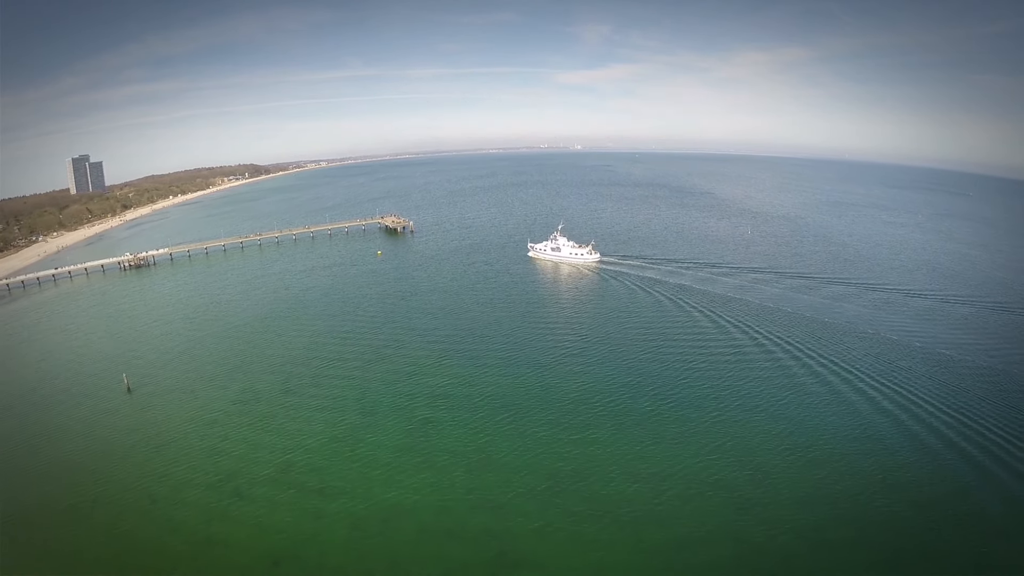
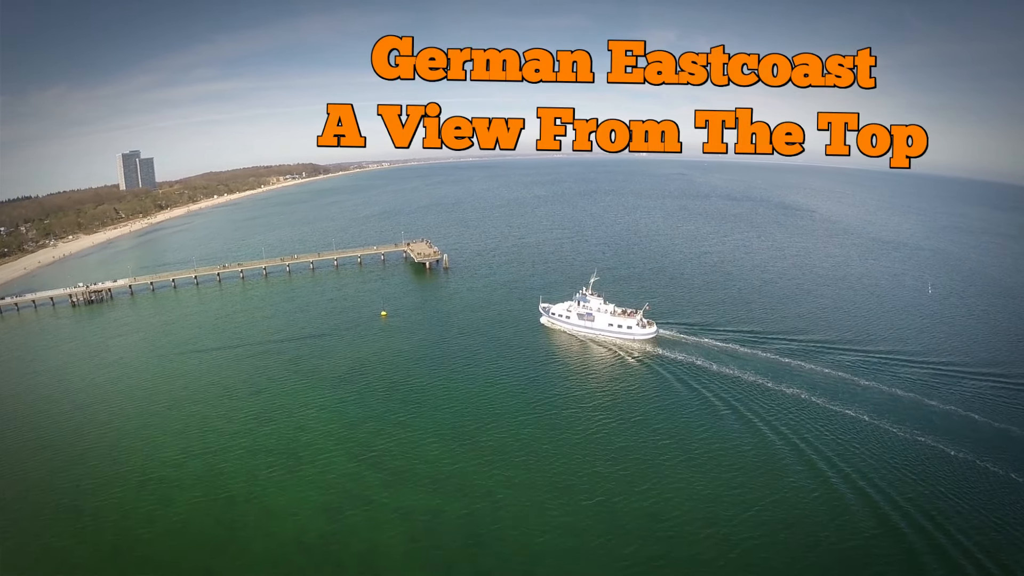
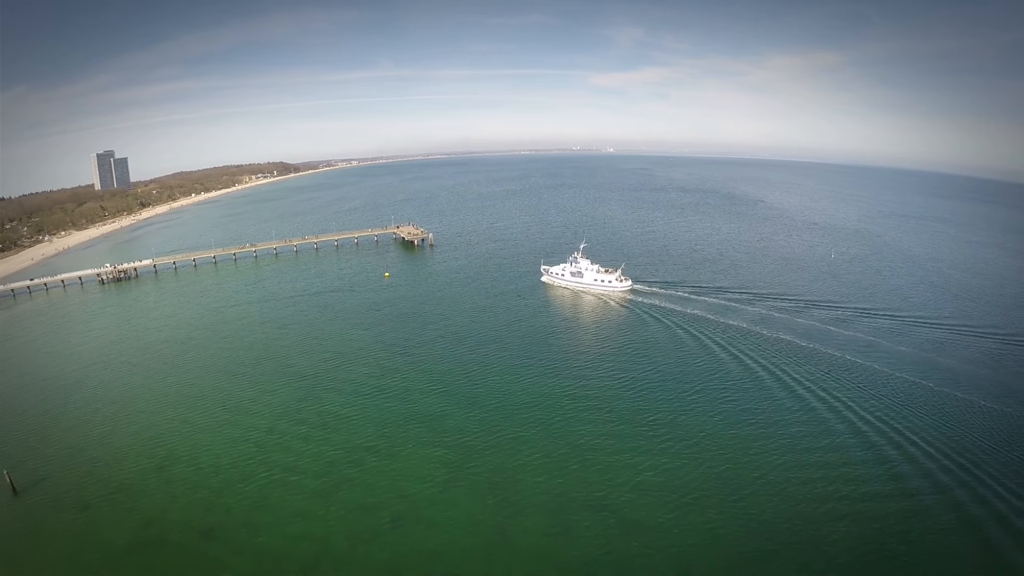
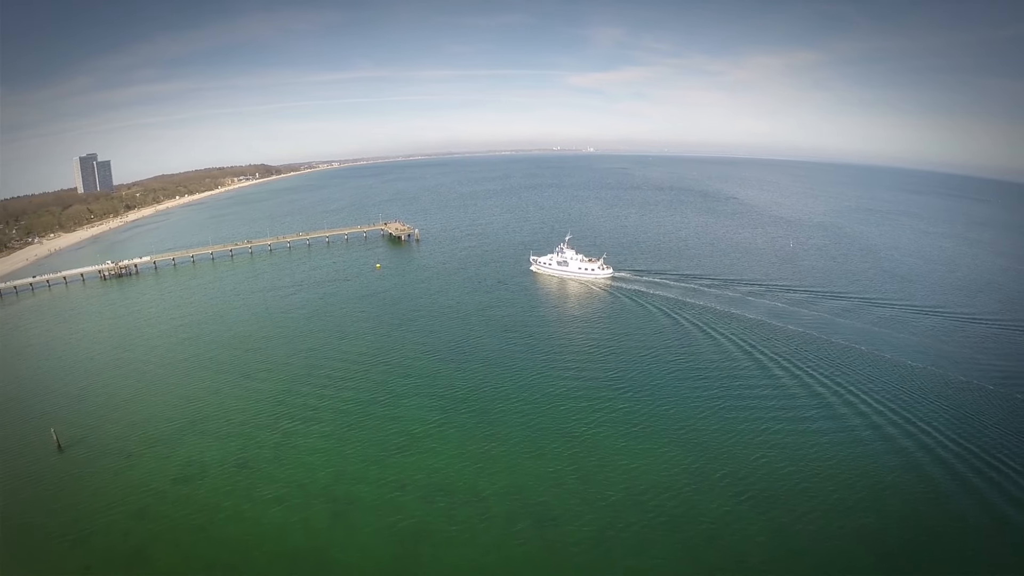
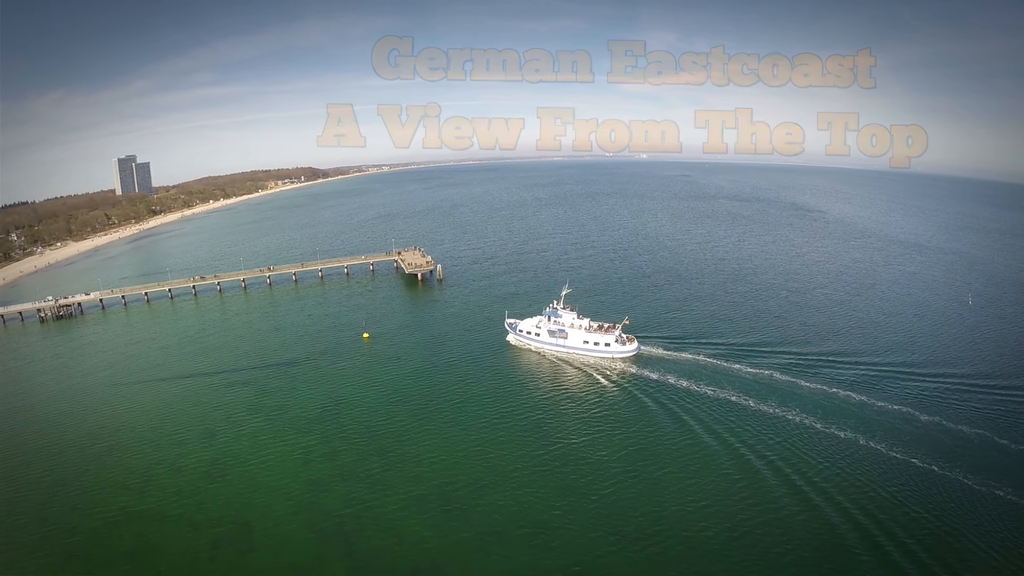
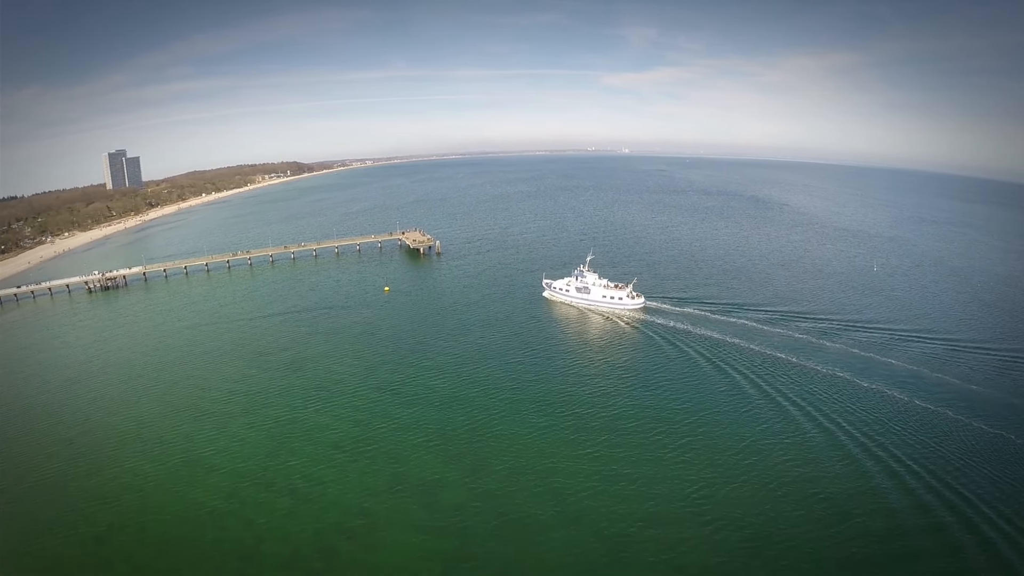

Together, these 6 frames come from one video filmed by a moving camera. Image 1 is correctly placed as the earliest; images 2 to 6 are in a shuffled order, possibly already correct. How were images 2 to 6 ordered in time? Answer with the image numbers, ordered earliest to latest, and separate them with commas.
4, 3, 6, 2, 5
